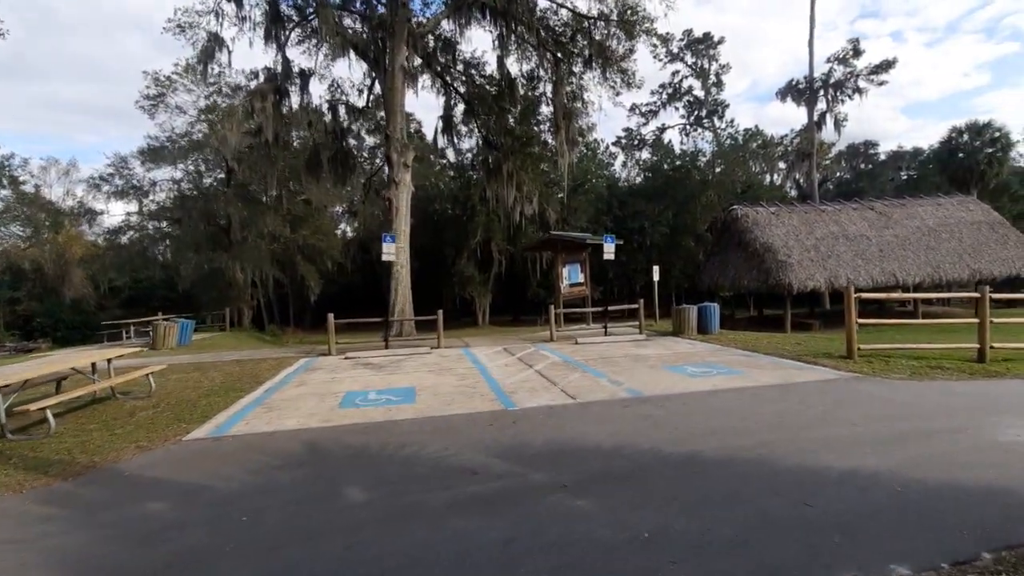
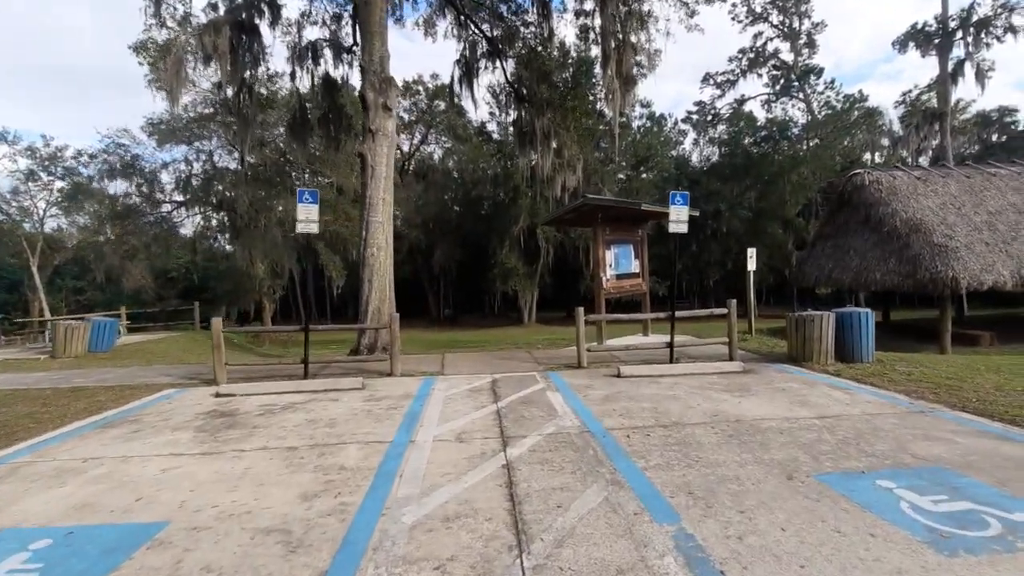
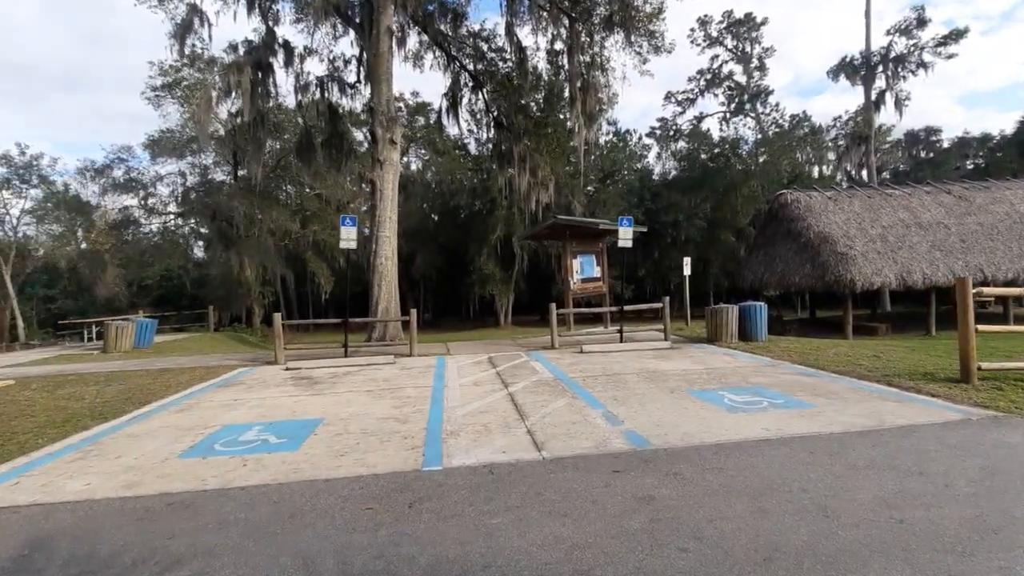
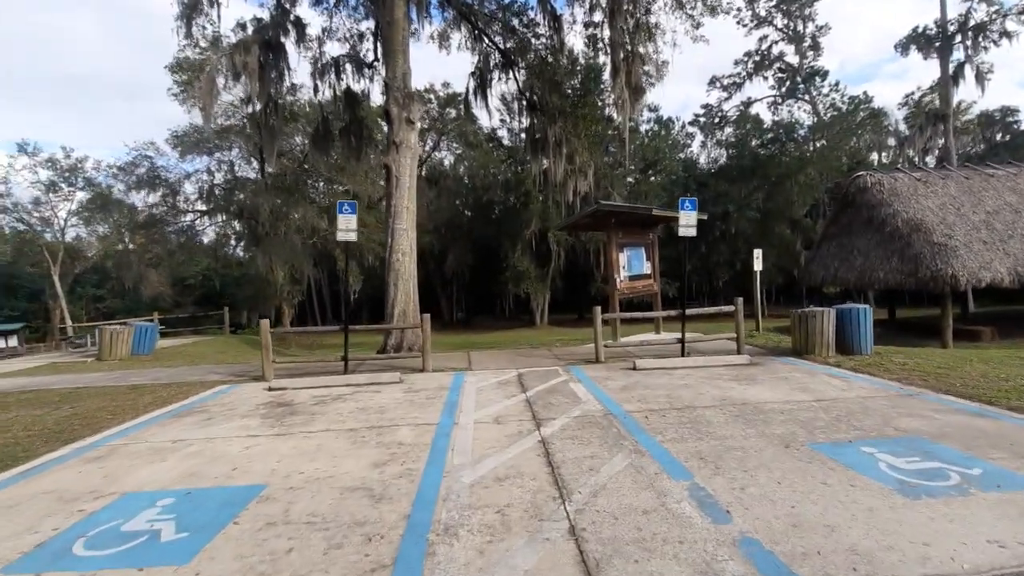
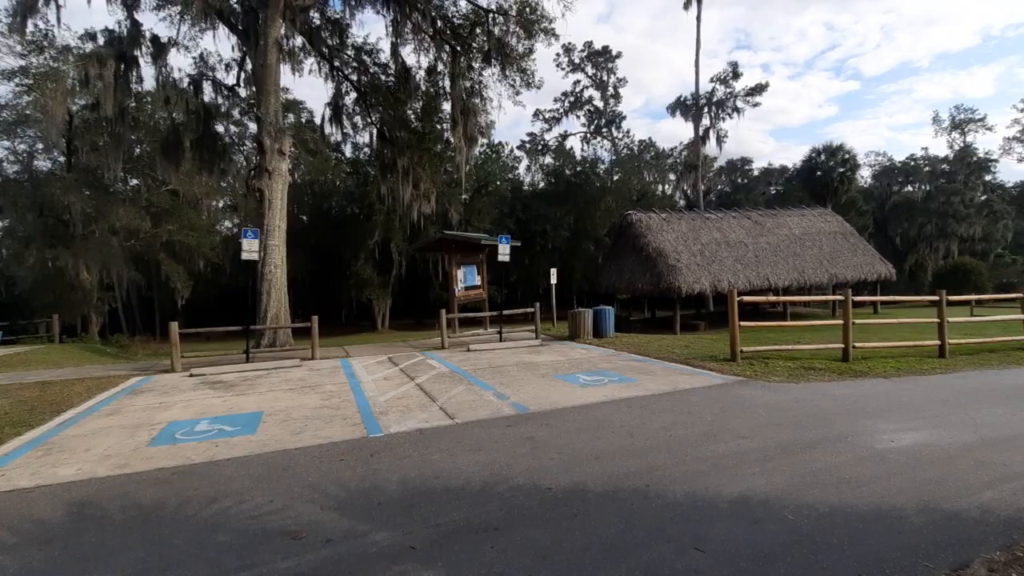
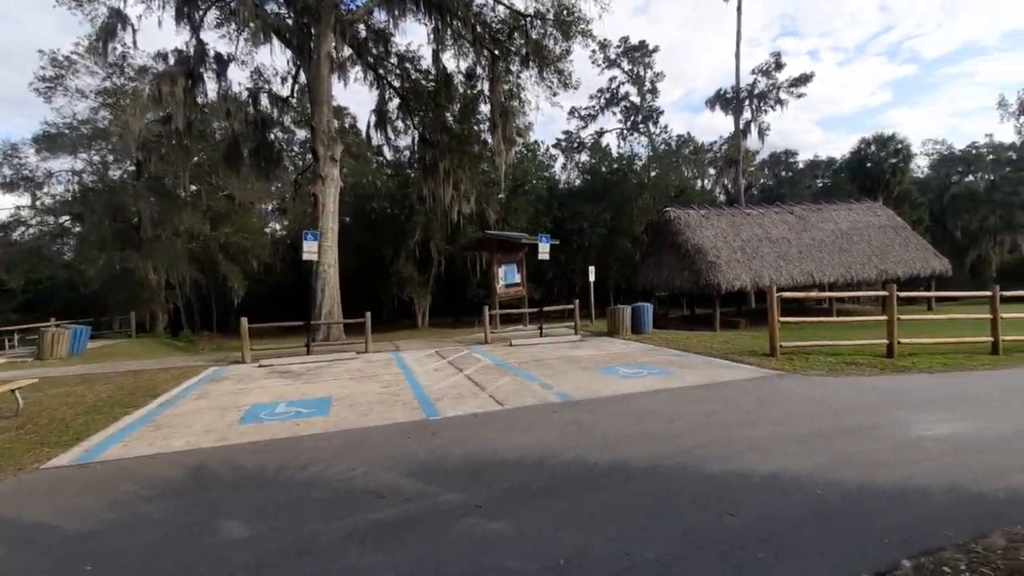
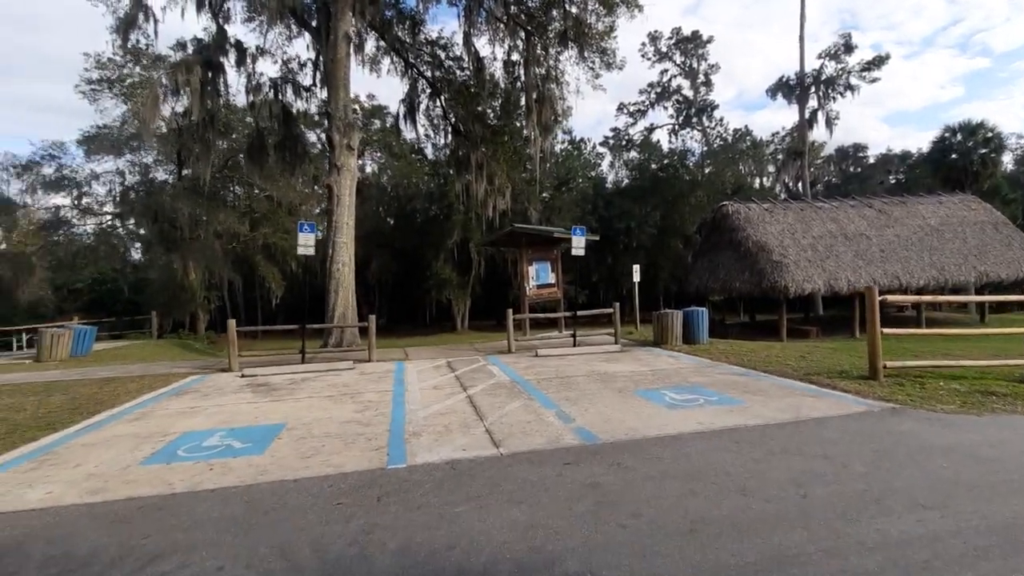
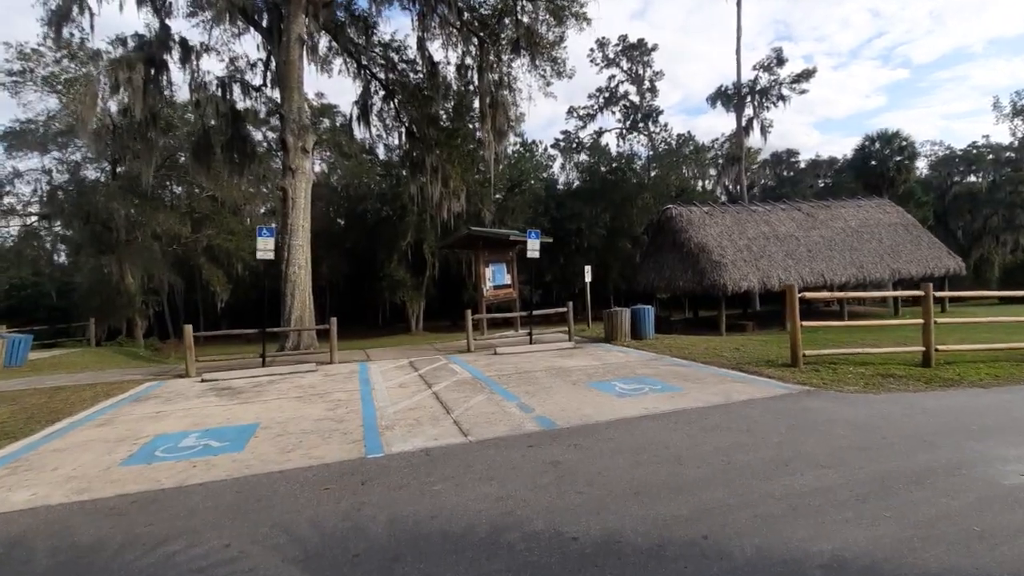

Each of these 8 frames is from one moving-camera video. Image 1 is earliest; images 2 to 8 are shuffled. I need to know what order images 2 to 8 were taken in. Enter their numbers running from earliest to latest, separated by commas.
6, 5, 8, 7, 3, 4, 2
